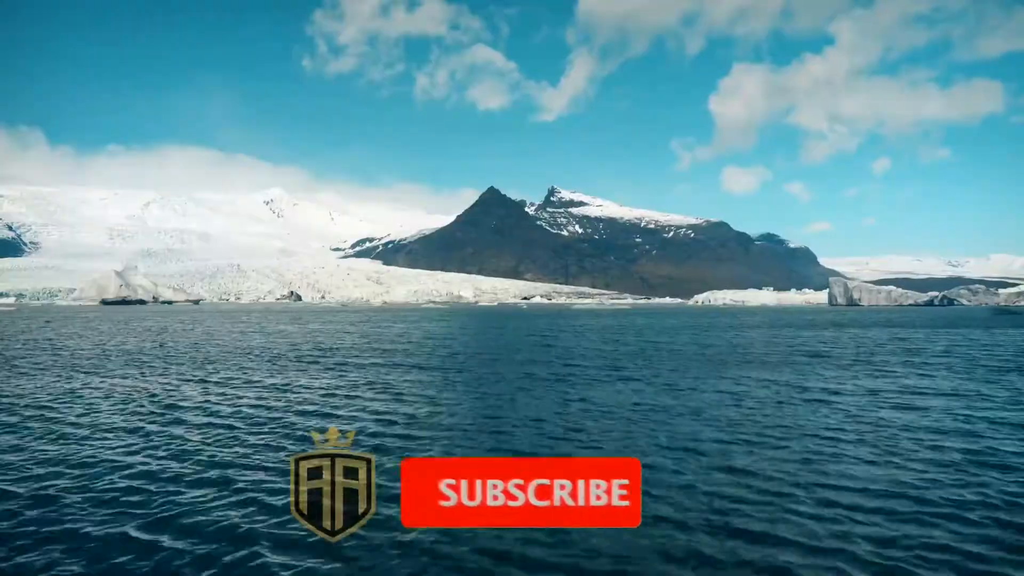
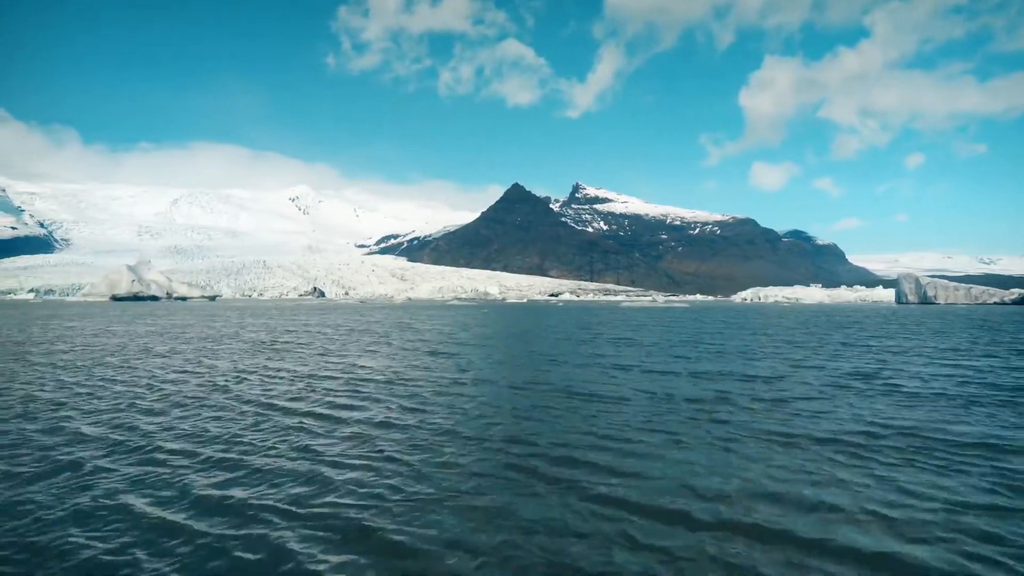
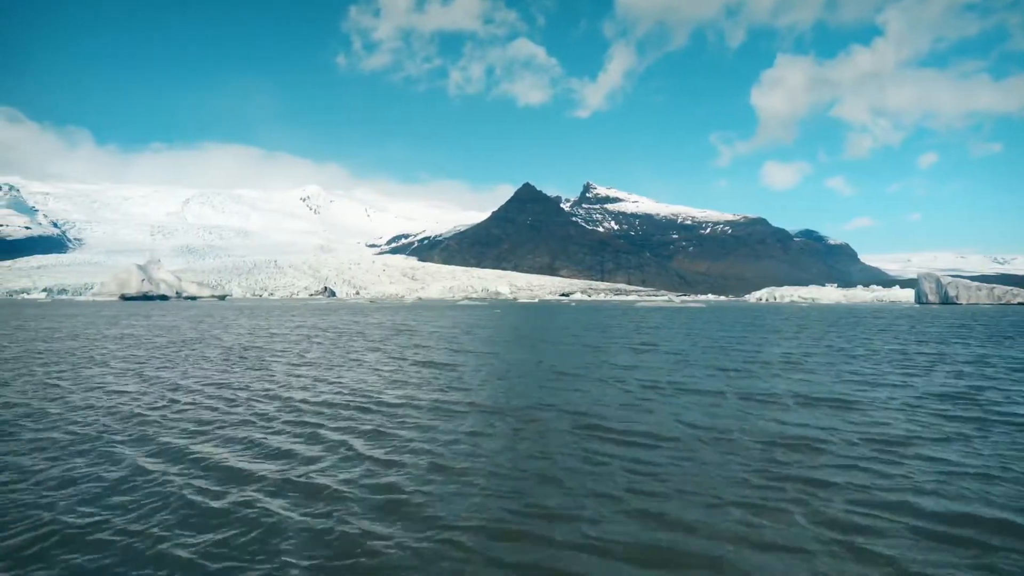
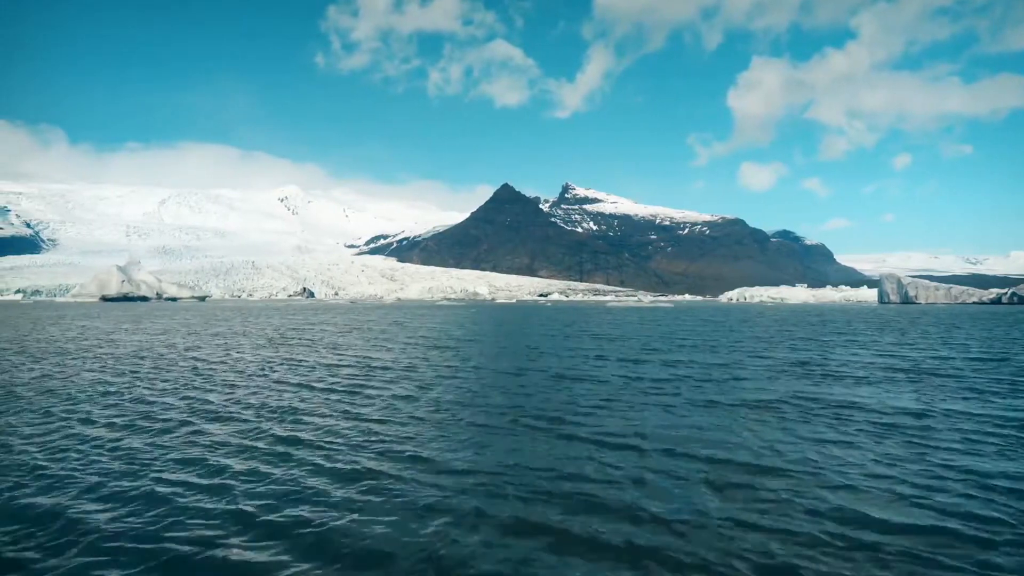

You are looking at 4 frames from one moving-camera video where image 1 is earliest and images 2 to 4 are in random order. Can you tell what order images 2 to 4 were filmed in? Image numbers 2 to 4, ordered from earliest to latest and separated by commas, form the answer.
4, 2, 3
